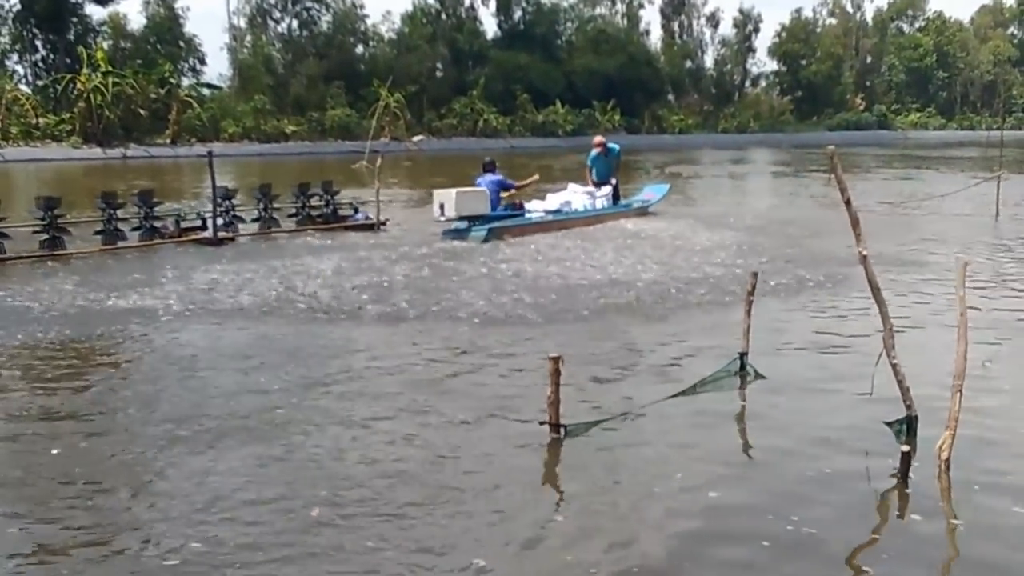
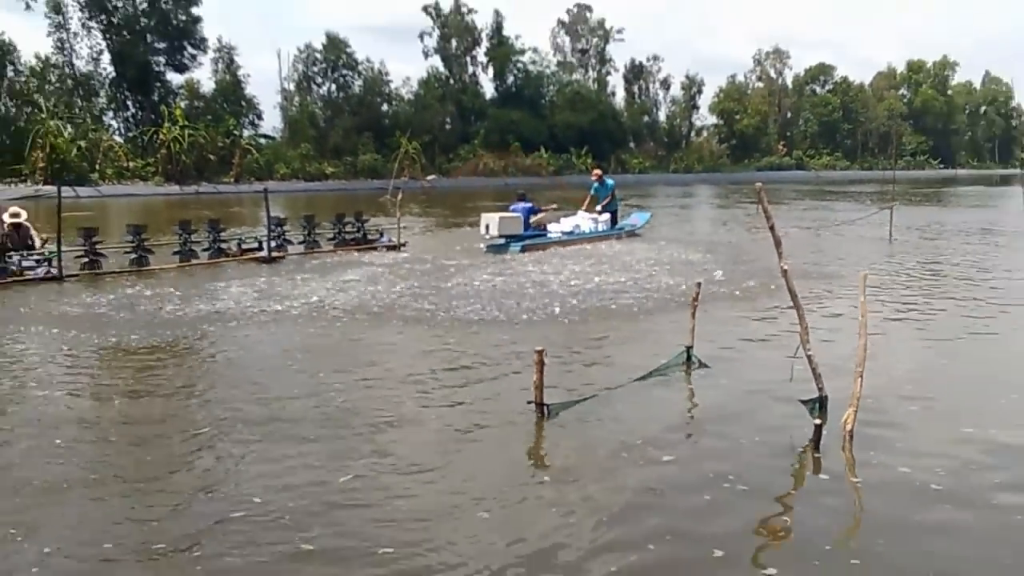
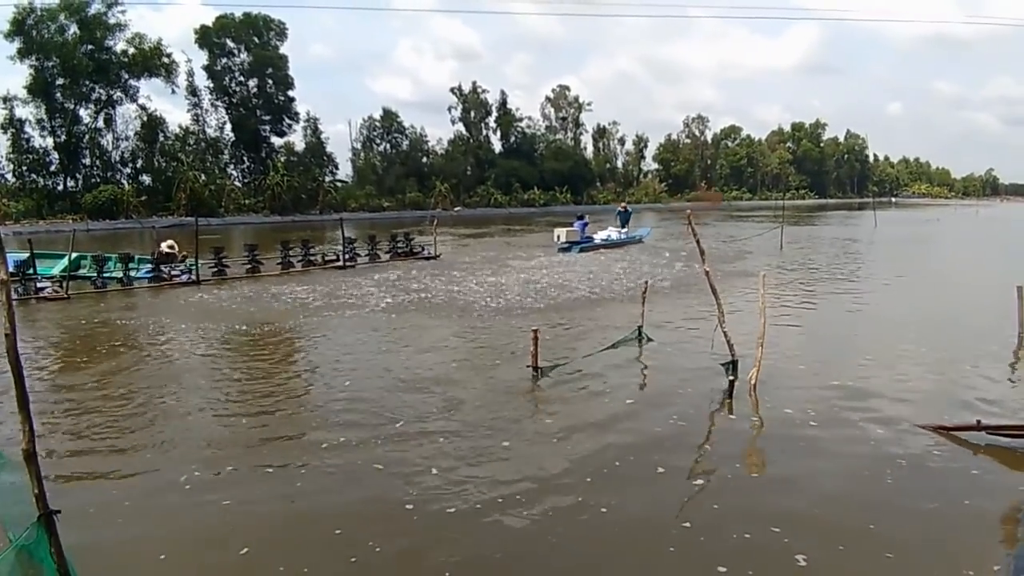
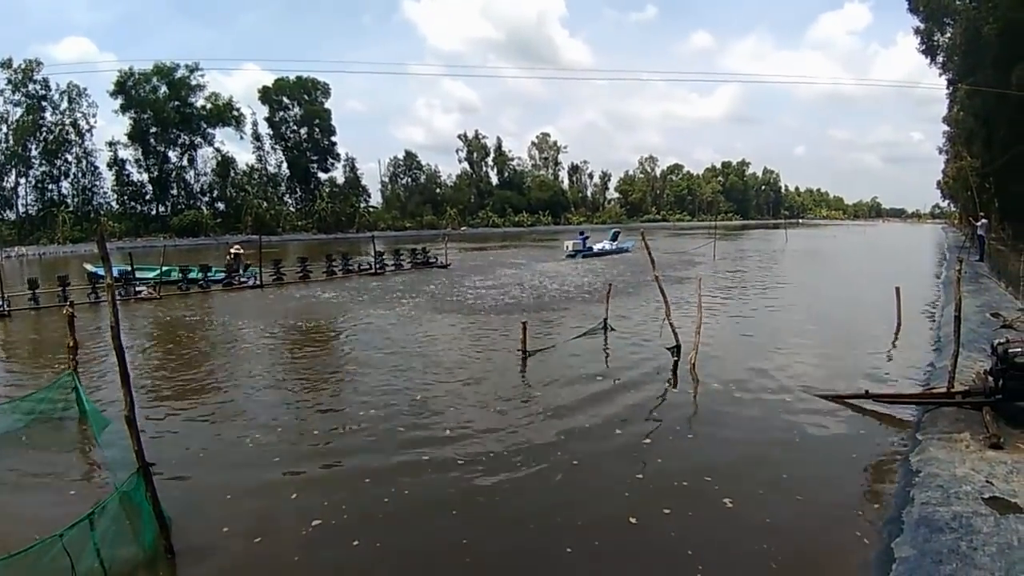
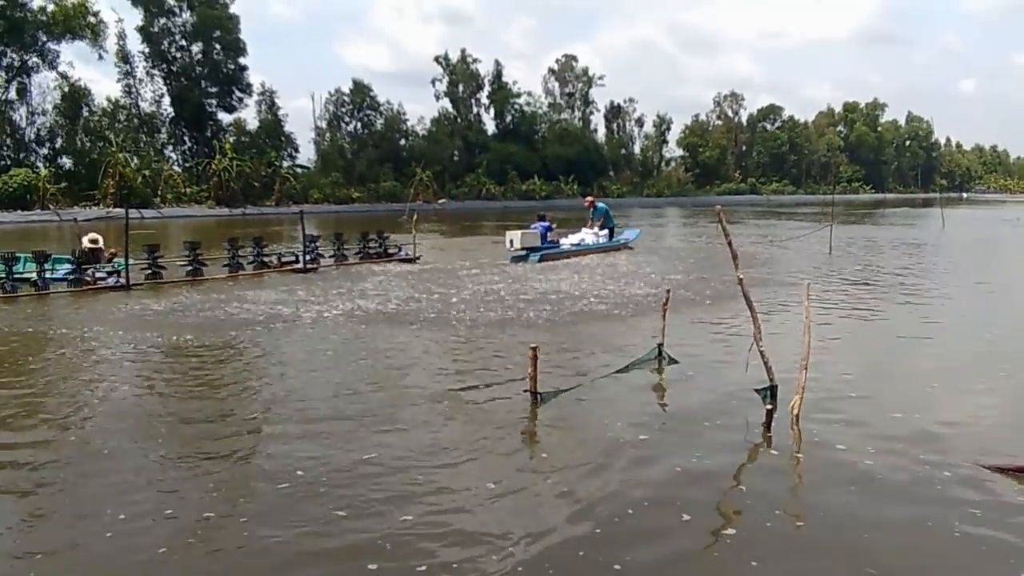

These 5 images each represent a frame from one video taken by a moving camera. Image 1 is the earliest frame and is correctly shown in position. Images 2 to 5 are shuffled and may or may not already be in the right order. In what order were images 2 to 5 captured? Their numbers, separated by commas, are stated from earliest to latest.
2, 5, 3, 4
